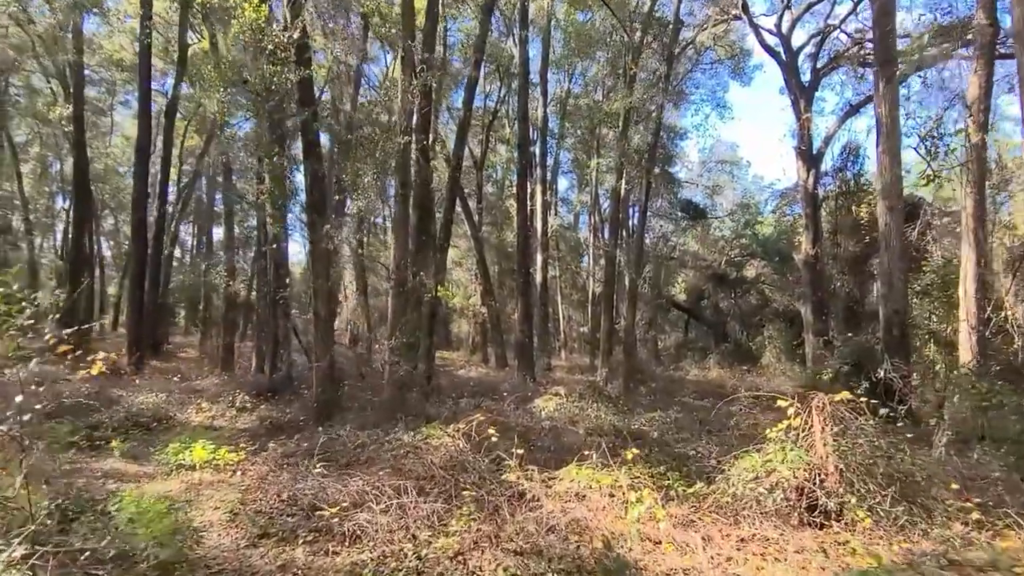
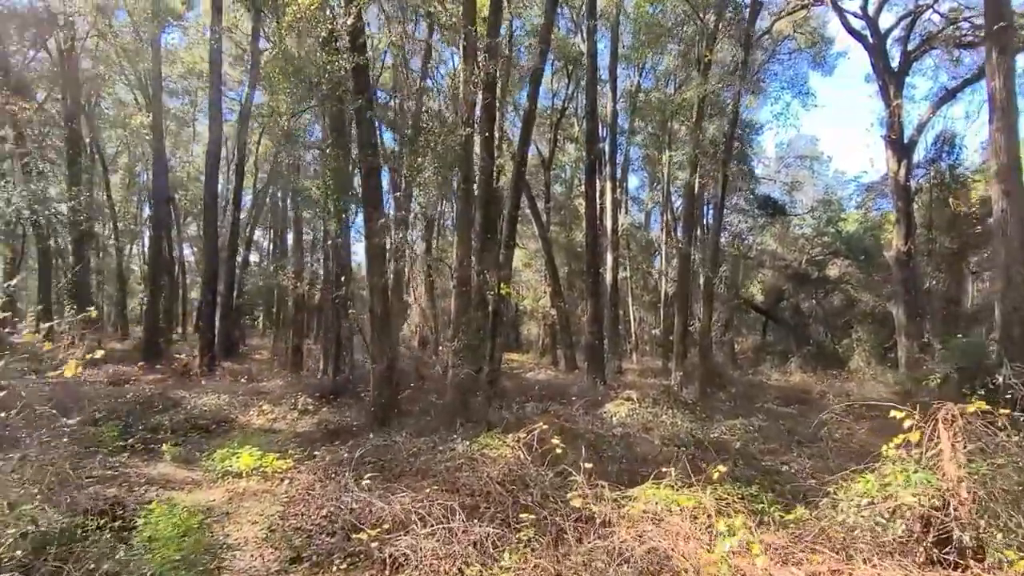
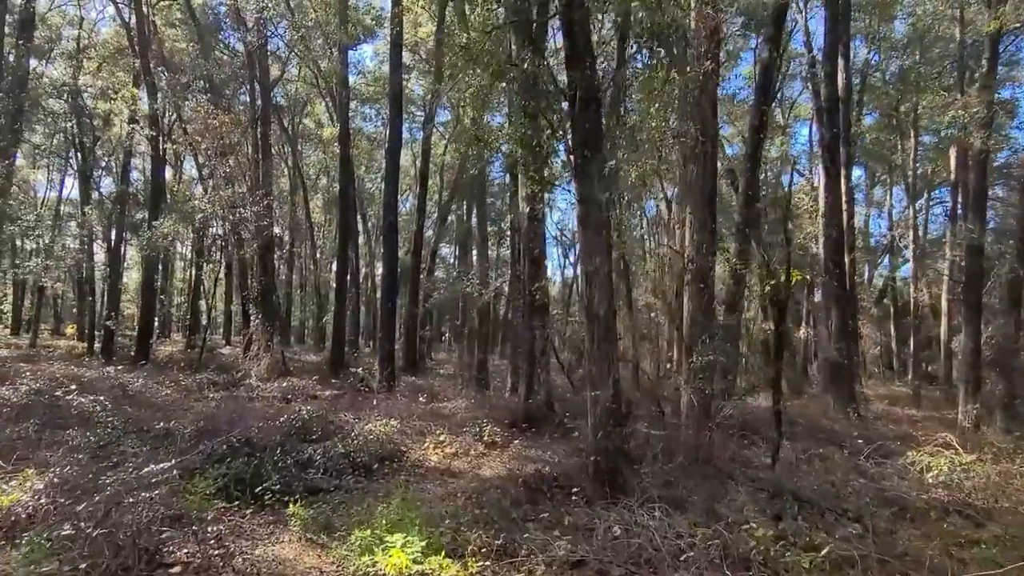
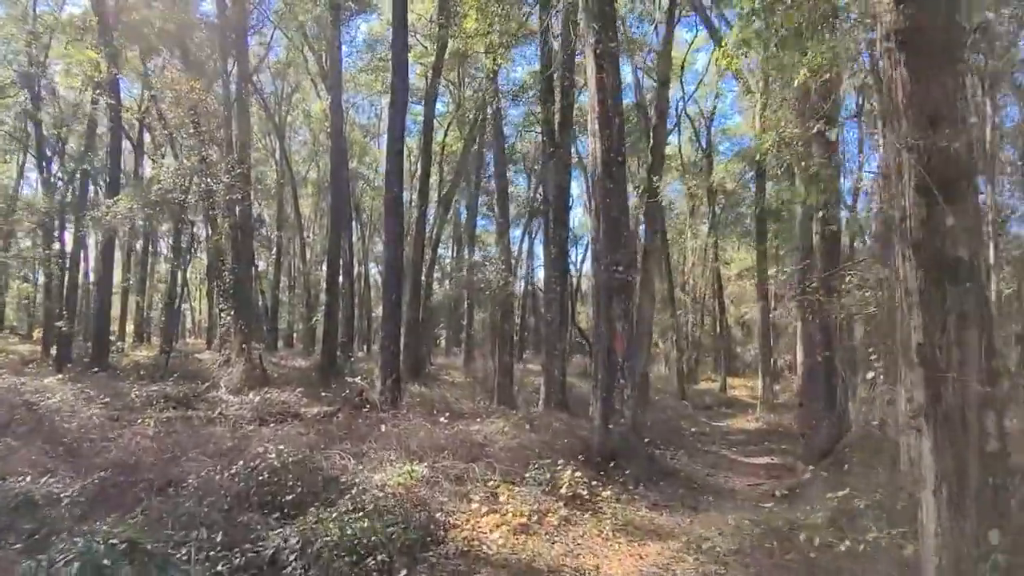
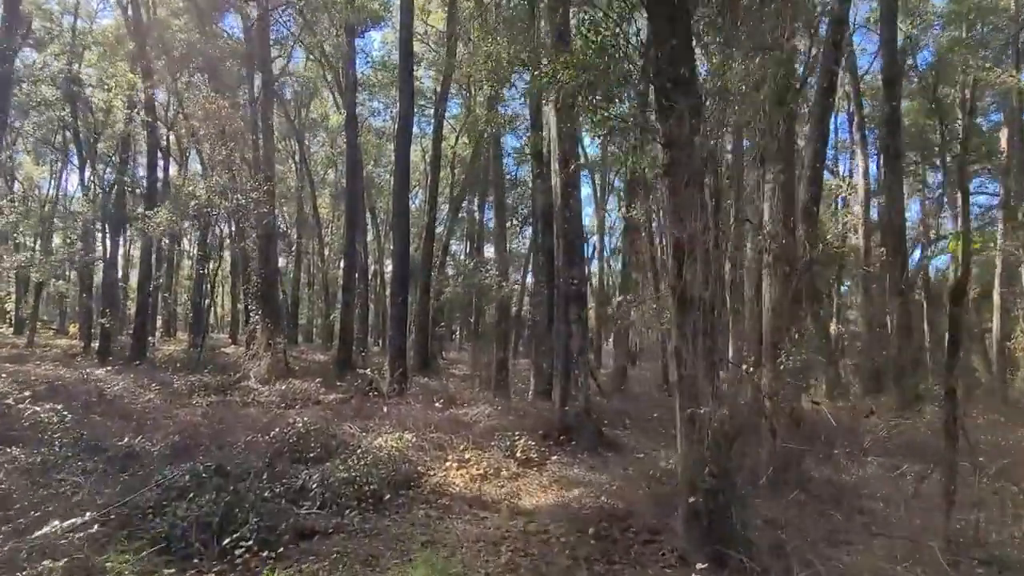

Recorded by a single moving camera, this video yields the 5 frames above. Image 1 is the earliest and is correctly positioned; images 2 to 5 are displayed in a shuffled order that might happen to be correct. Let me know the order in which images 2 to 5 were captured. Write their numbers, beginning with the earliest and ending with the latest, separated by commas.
2, 3, 5, 4
